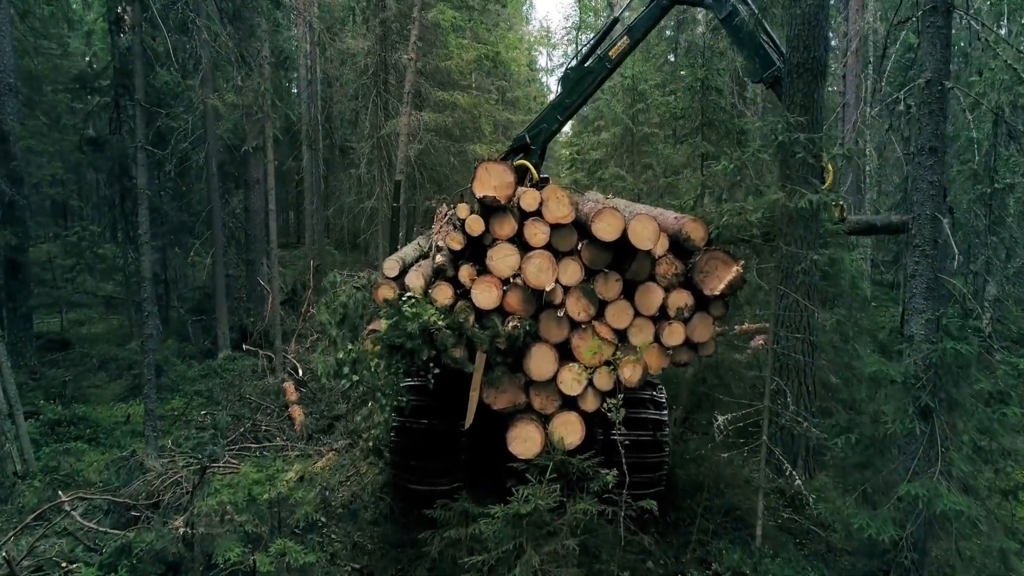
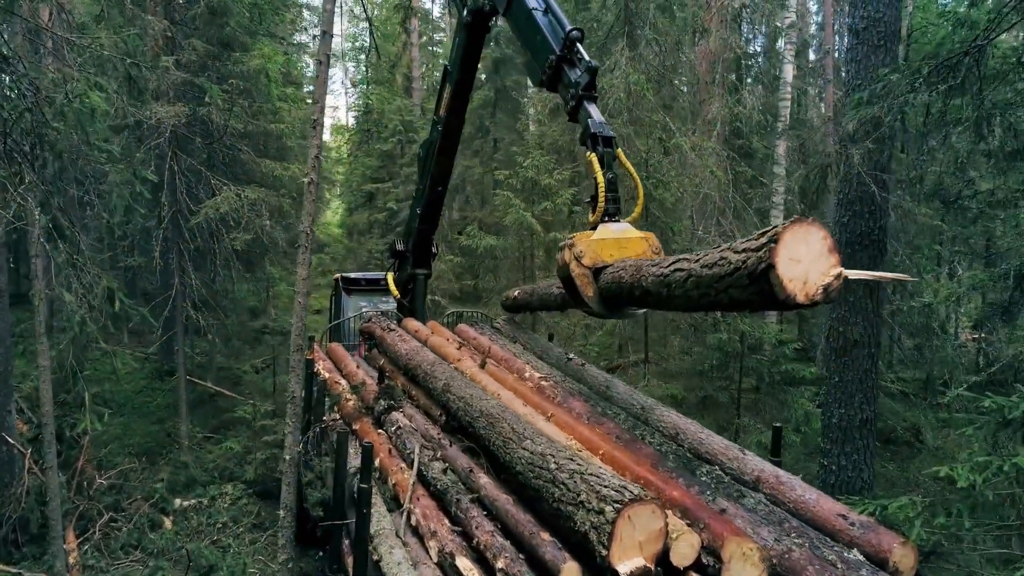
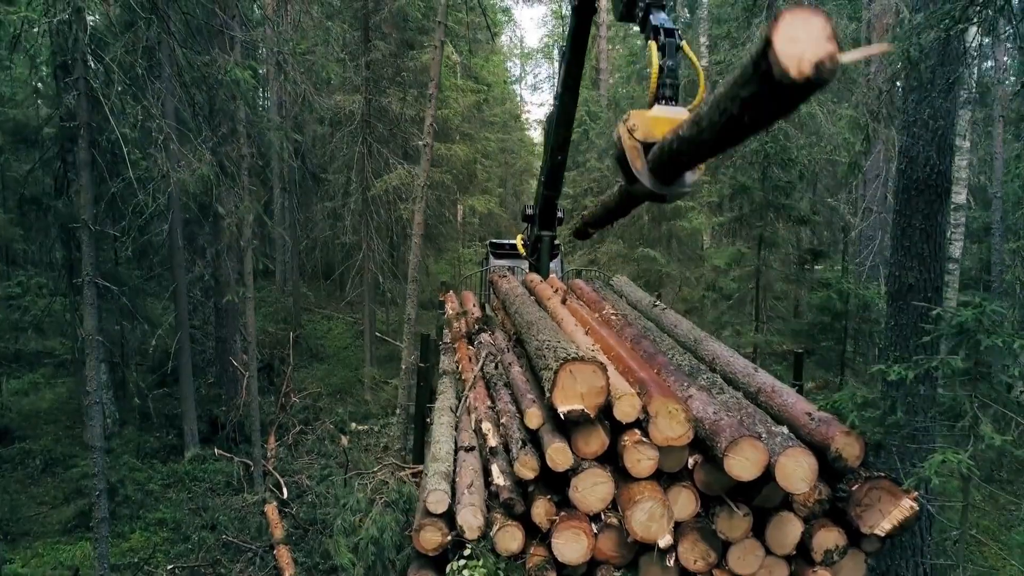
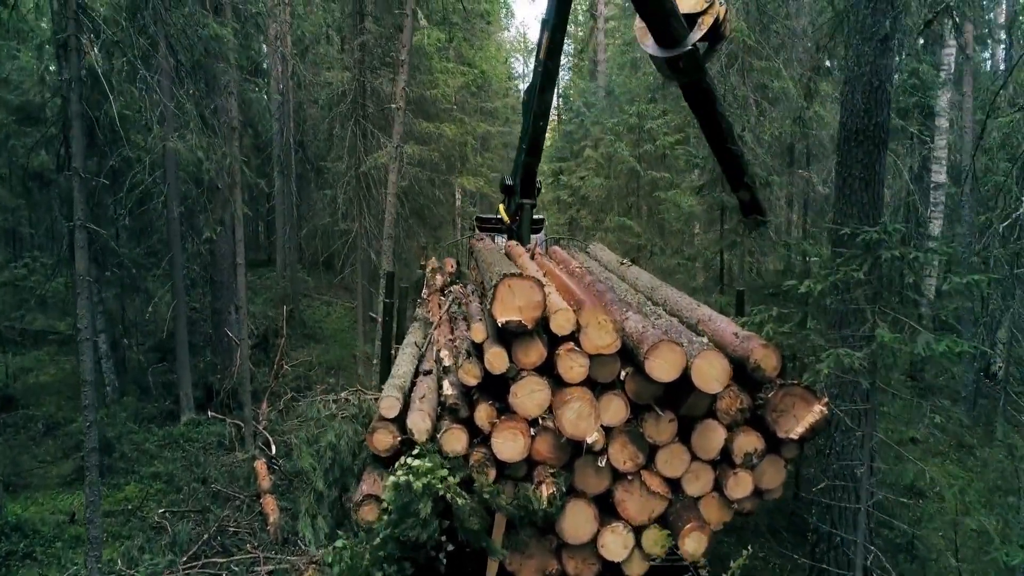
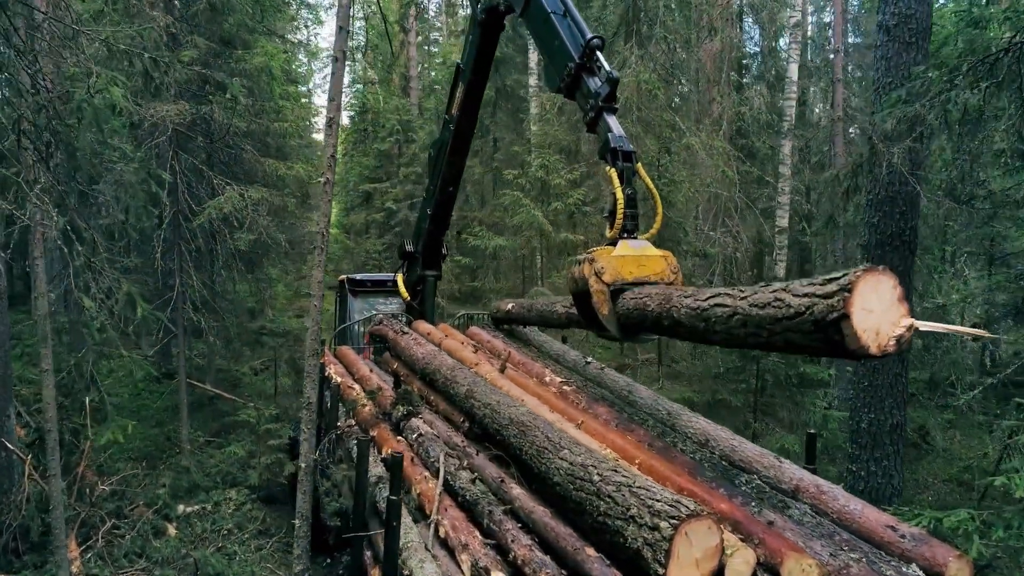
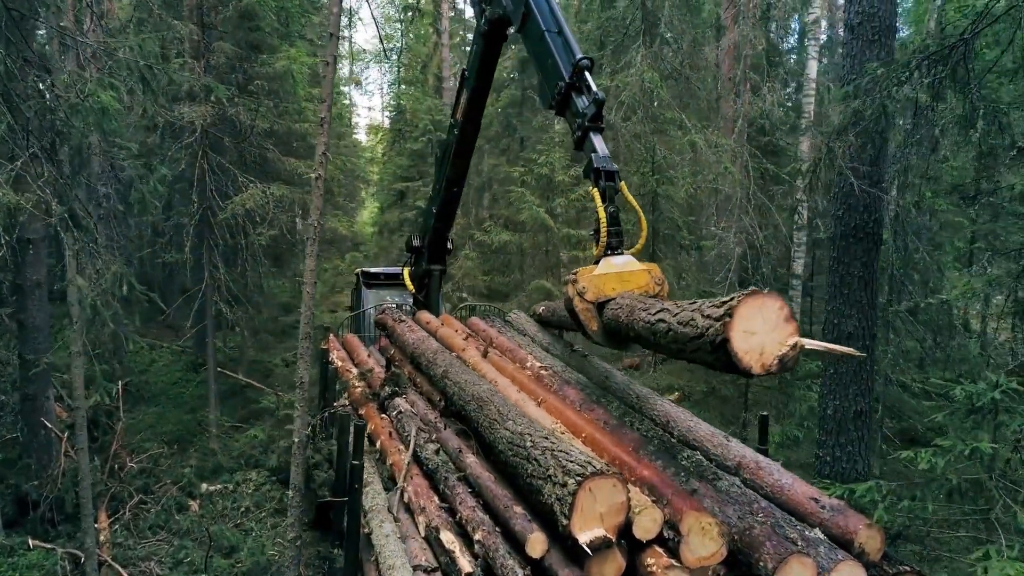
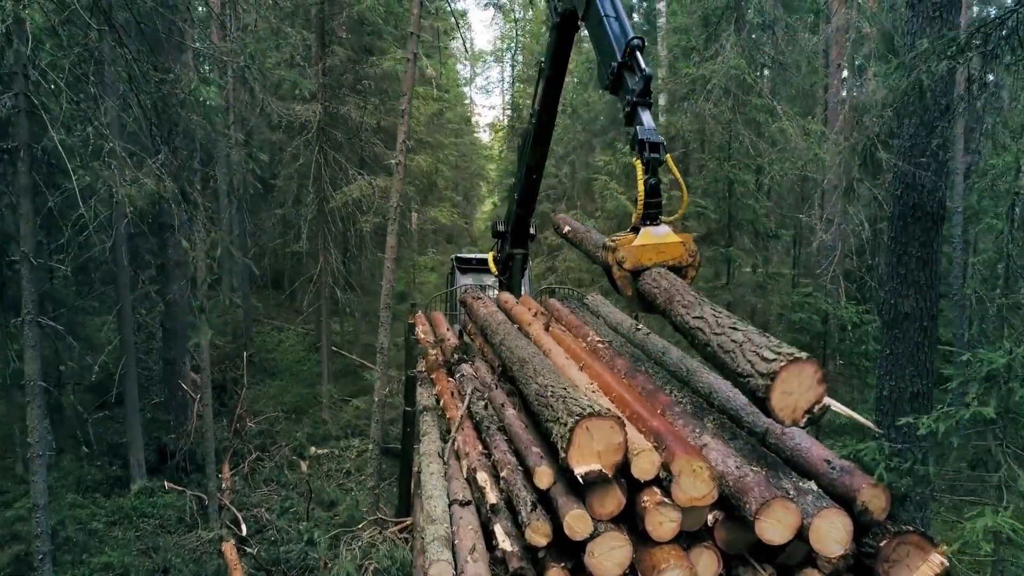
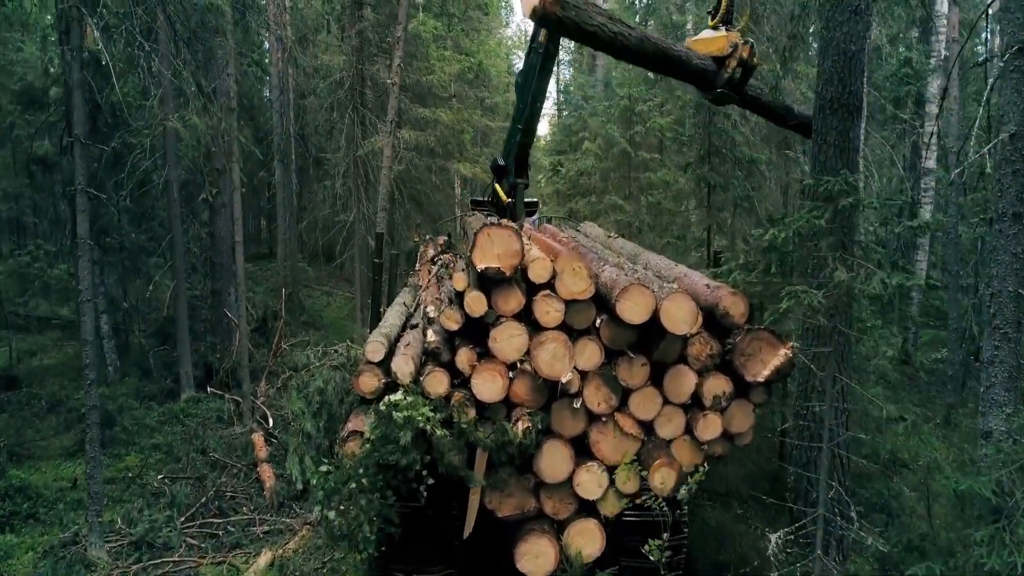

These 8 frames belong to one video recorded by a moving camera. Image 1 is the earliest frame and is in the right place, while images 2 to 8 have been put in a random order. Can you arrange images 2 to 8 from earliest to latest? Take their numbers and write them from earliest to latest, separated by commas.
8, 4, 3, 7, 6, 2, 5
